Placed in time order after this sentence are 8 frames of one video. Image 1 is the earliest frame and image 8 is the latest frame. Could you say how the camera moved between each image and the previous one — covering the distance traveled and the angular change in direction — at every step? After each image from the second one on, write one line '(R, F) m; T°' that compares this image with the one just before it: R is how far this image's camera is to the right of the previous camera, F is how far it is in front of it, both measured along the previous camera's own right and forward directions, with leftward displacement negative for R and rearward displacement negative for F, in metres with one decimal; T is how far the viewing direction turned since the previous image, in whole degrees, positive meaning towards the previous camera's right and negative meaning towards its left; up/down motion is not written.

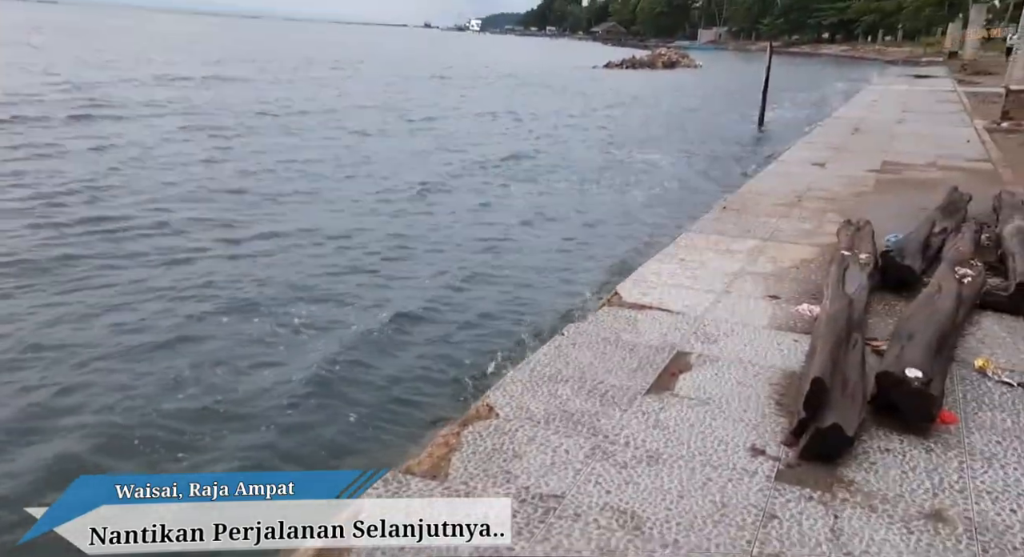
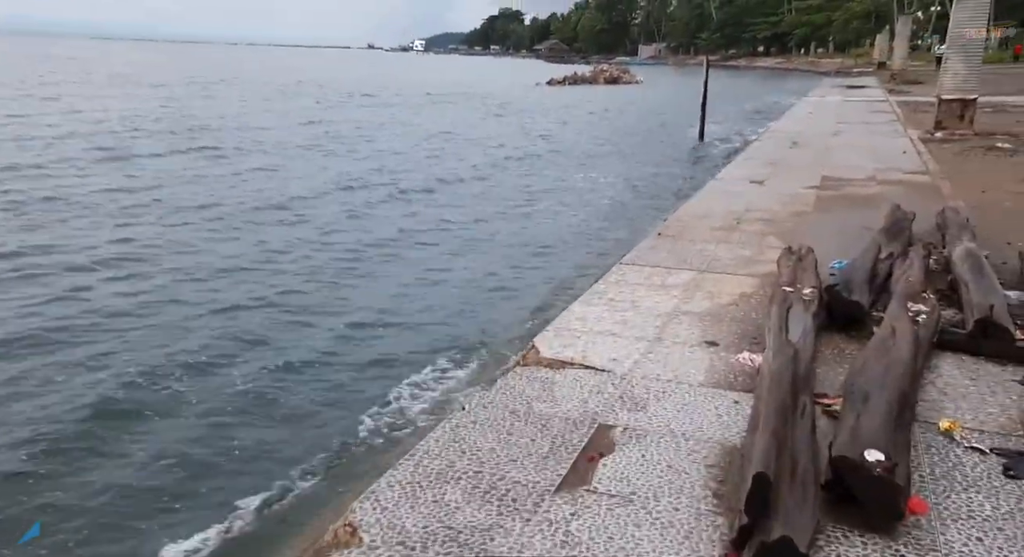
(+0.3, +0.6) m; +4°
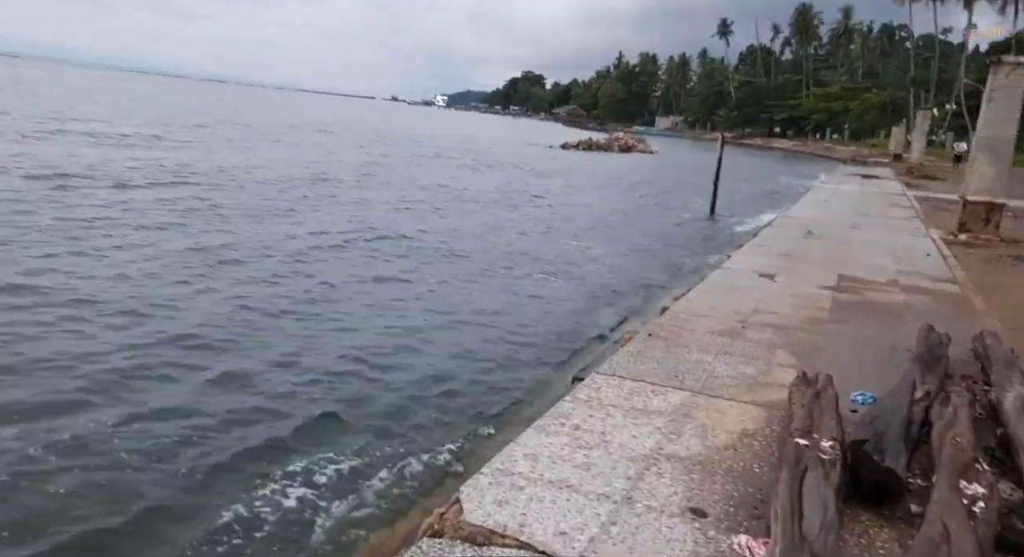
(+0.3, +1.0) m; 0°
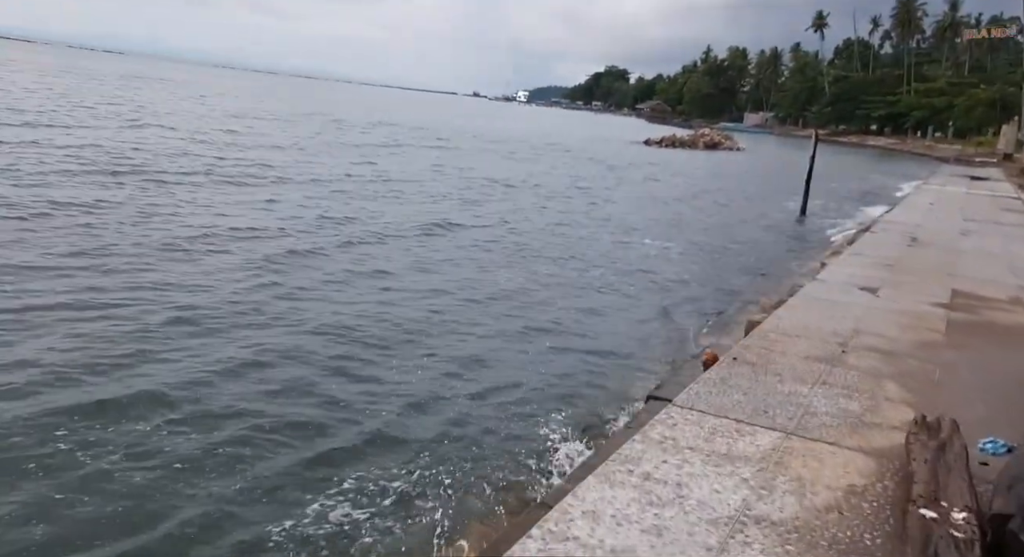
(+0.1, +0.6) m; -6°
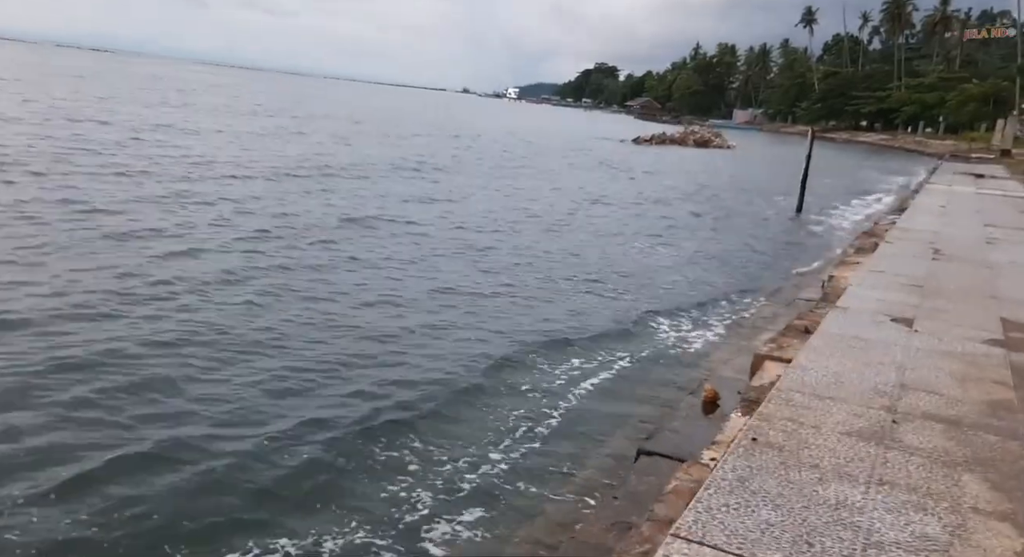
(+0.3, +1.5) m; +1°
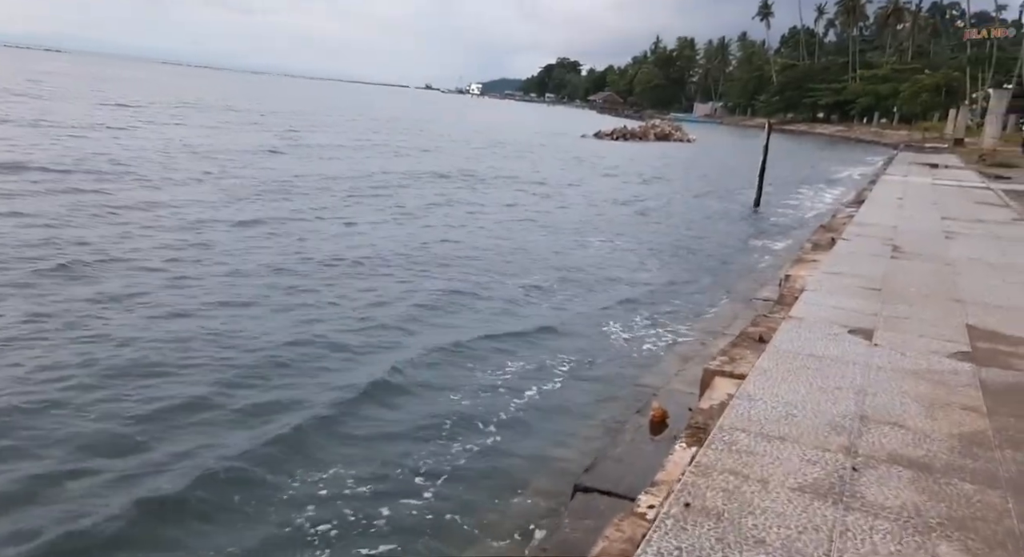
(+0.4, +0.8) m; +2°
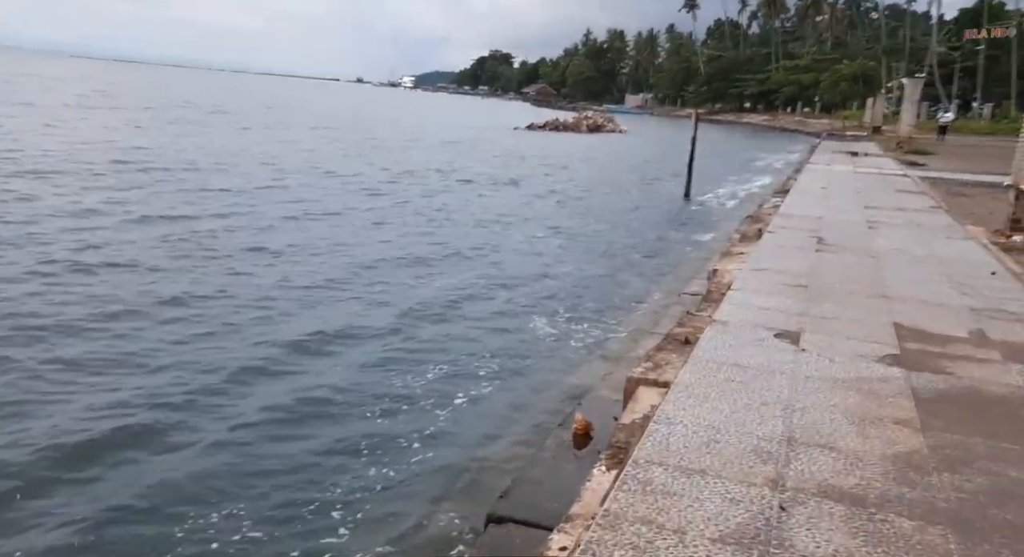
(+0.3, +0.6) m; +5°
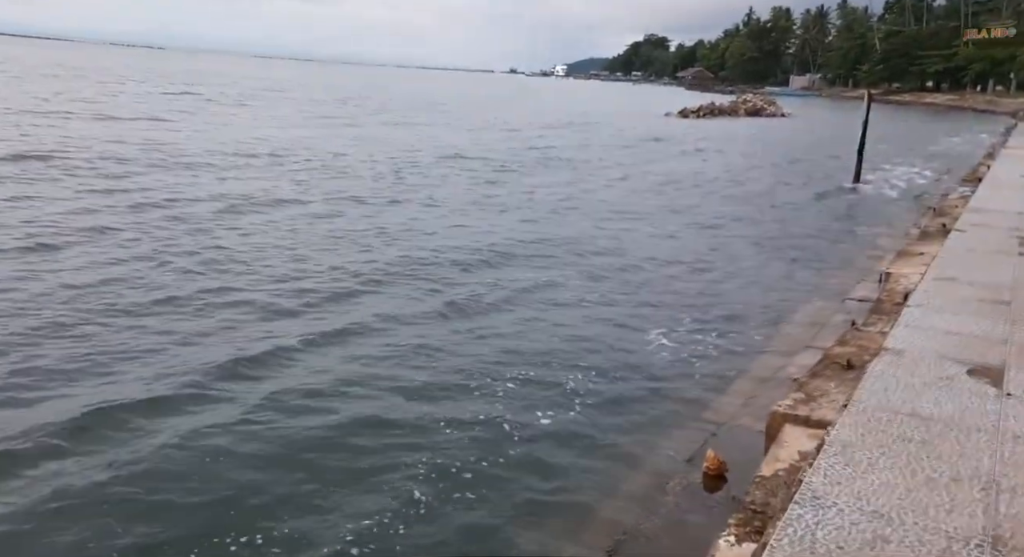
(+0.2, +0.9) m; -11°
